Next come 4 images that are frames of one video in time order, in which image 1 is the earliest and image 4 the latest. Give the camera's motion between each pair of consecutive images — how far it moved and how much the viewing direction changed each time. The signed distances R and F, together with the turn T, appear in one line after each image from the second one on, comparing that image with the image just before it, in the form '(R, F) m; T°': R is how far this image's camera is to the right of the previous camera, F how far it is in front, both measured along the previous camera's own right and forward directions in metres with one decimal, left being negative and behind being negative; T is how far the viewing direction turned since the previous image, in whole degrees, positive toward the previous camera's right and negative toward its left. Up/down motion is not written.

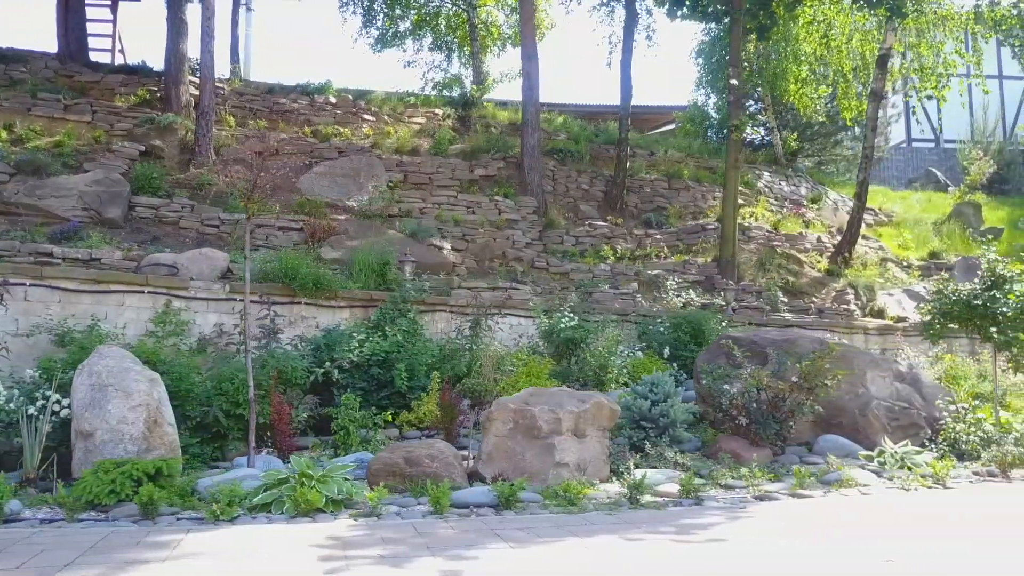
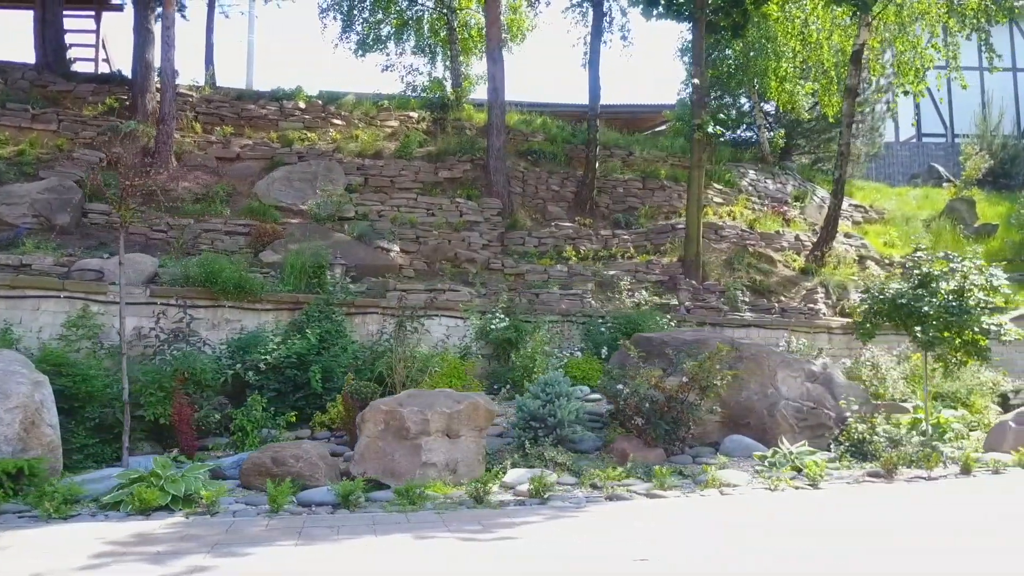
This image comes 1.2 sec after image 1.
(+1.3, -0.1) m; -2°
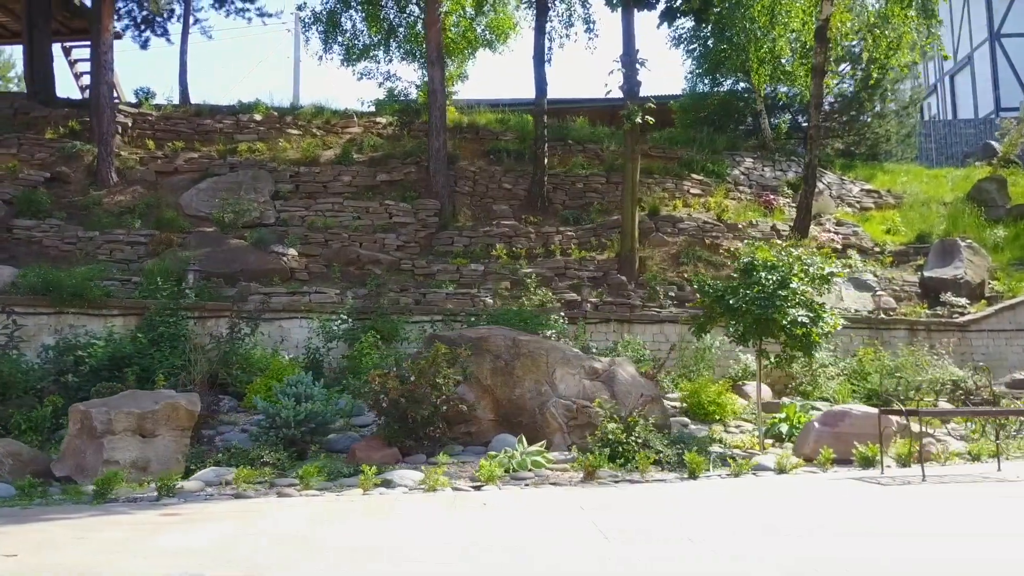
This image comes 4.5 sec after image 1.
(+3.6, +0.3) m; -9°
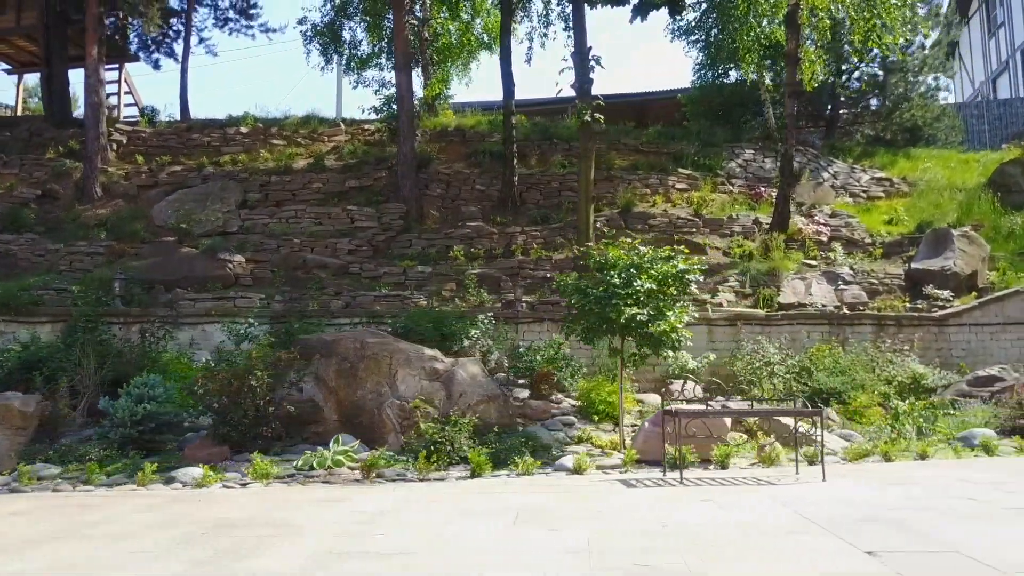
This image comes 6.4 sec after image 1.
(+2.6, 0.0) m; -7°
